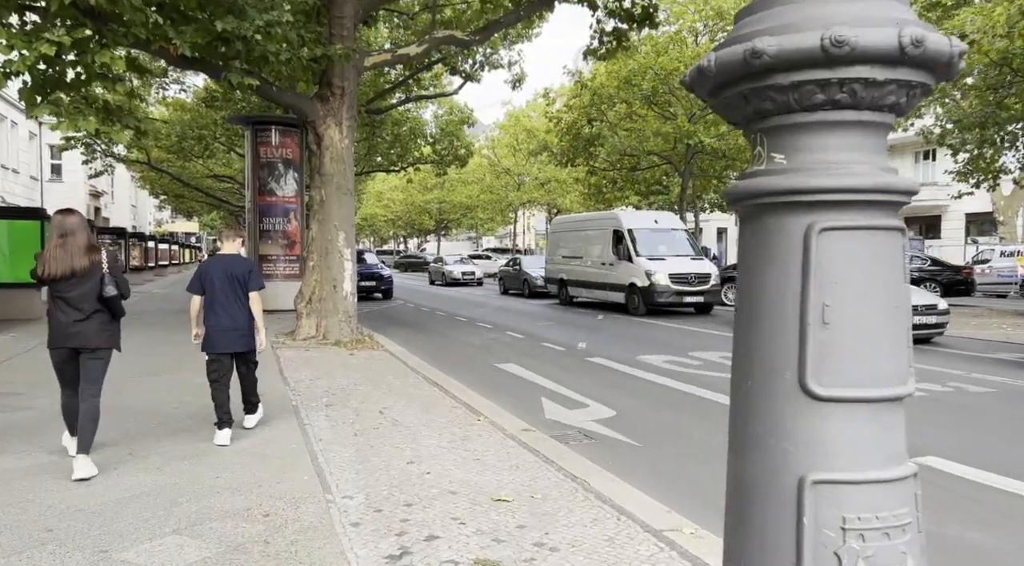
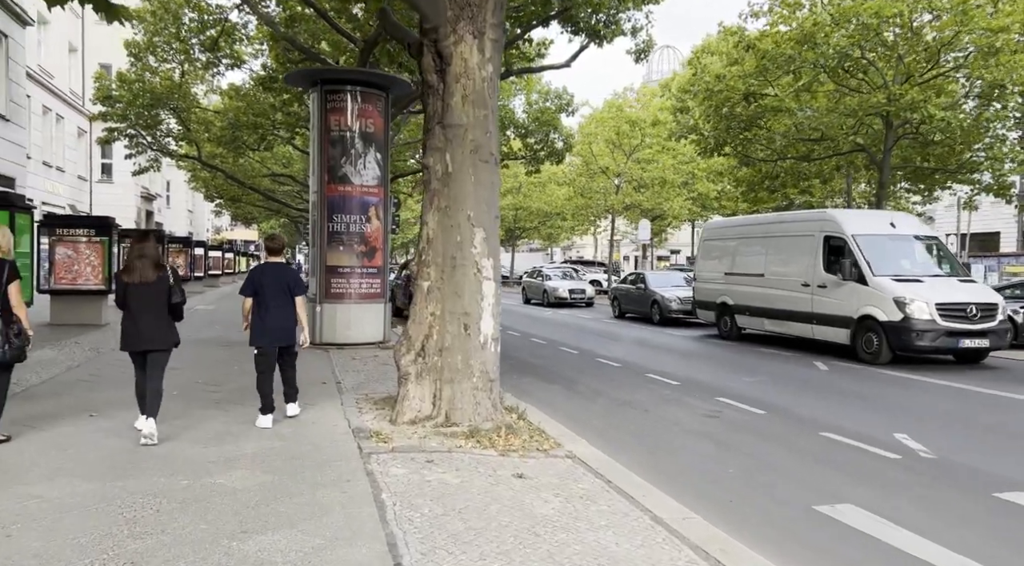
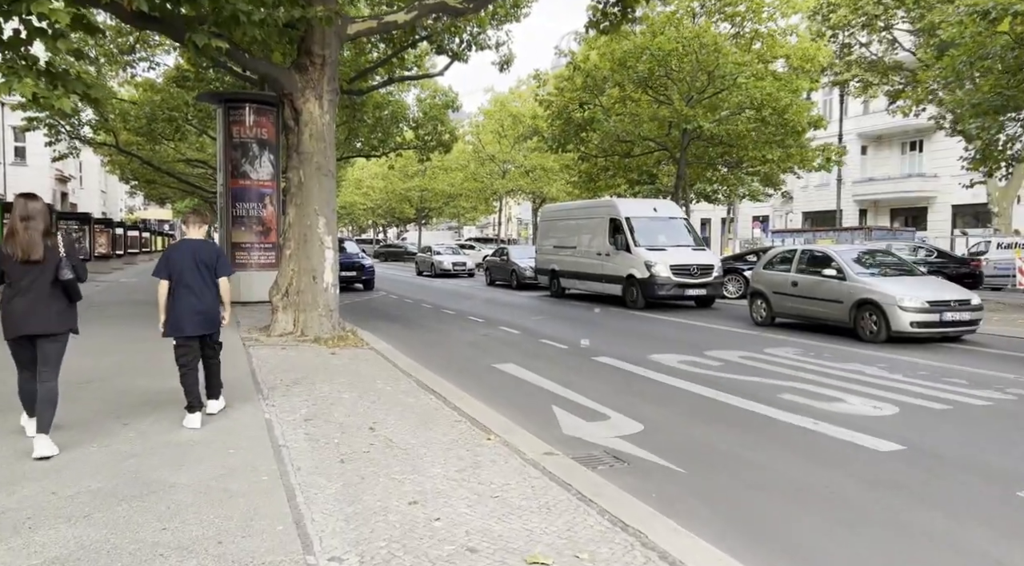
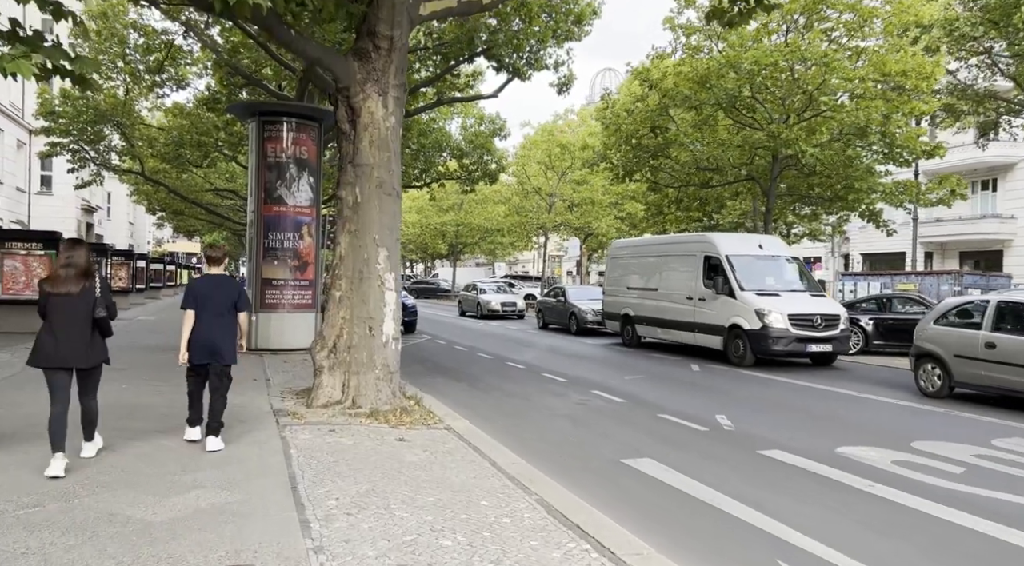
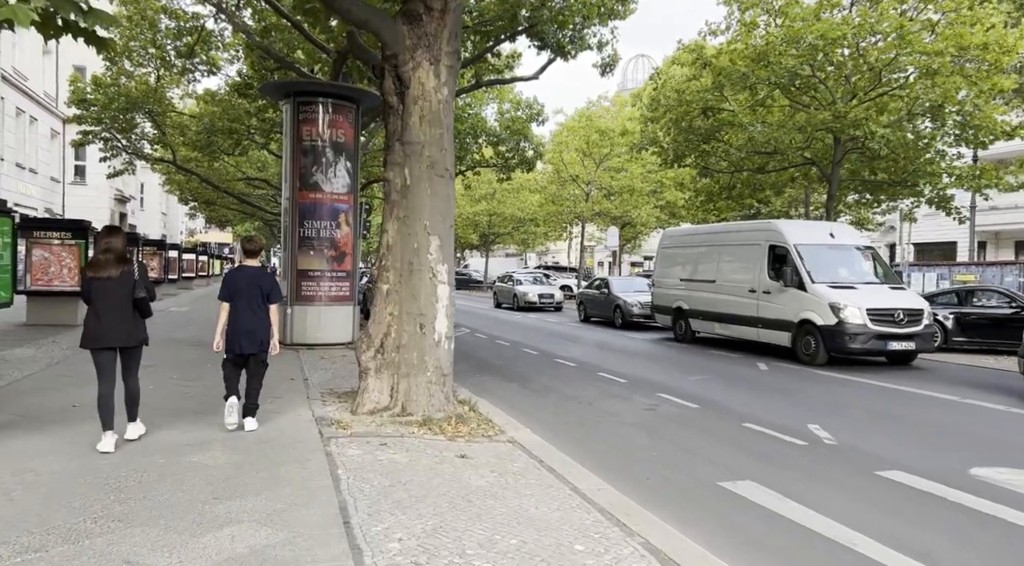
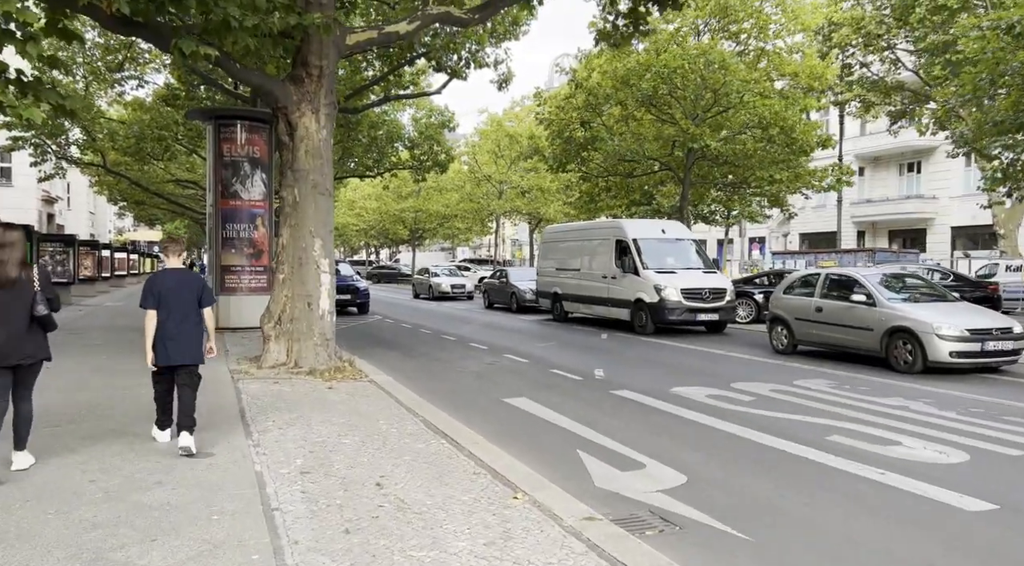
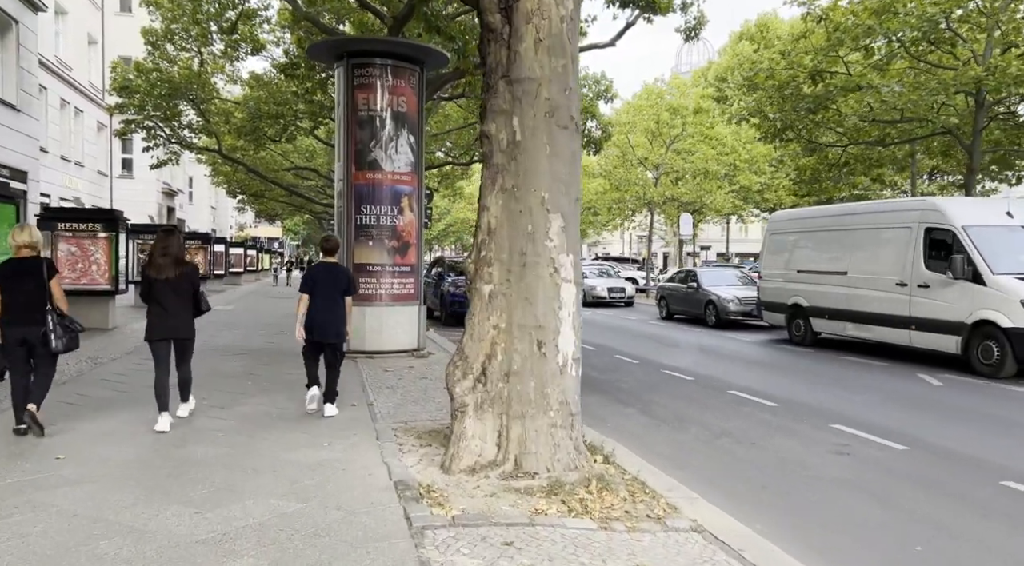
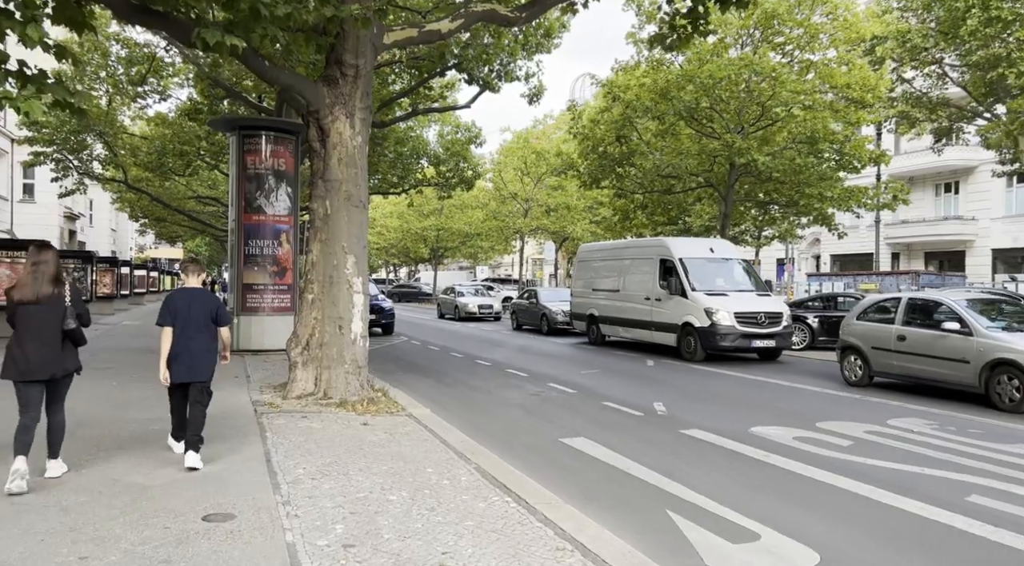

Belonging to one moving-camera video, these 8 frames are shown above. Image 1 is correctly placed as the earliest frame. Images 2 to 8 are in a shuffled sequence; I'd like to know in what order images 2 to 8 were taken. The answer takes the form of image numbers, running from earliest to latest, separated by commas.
3, 6, 8, 4, 5, 2, 7
